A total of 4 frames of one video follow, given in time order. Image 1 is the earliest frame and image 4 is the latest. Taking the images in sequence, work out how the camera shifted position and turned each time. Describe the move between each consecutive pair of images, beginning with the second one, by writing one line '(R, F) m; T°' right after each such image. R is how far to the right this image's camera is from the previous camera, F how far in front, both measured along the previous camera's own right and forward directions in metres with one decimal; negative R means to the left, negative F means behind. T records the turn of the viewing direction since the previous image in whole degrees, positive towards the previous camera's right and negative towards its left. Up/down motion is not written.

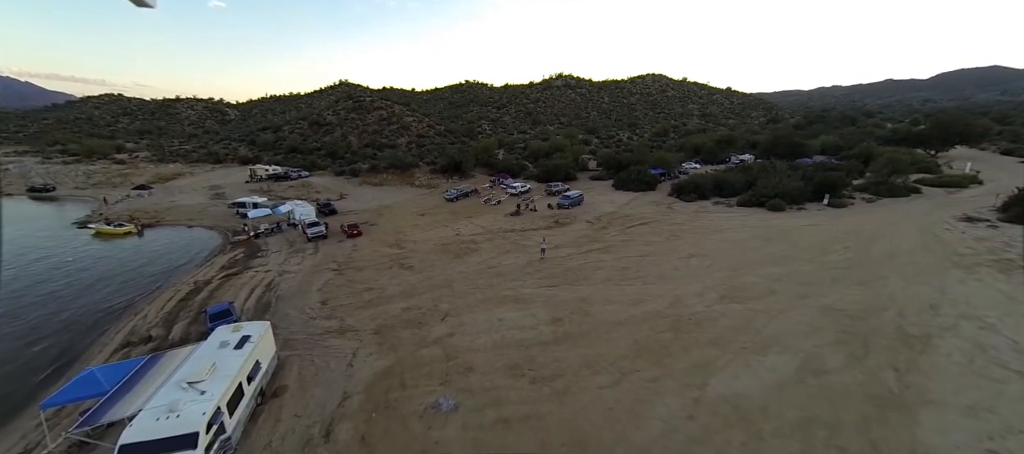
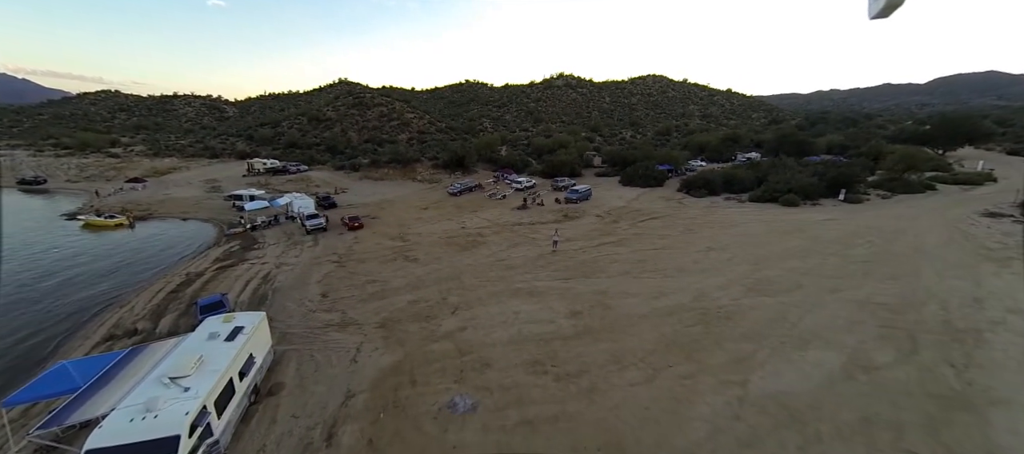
(-0.7, +1.0) m; 0°
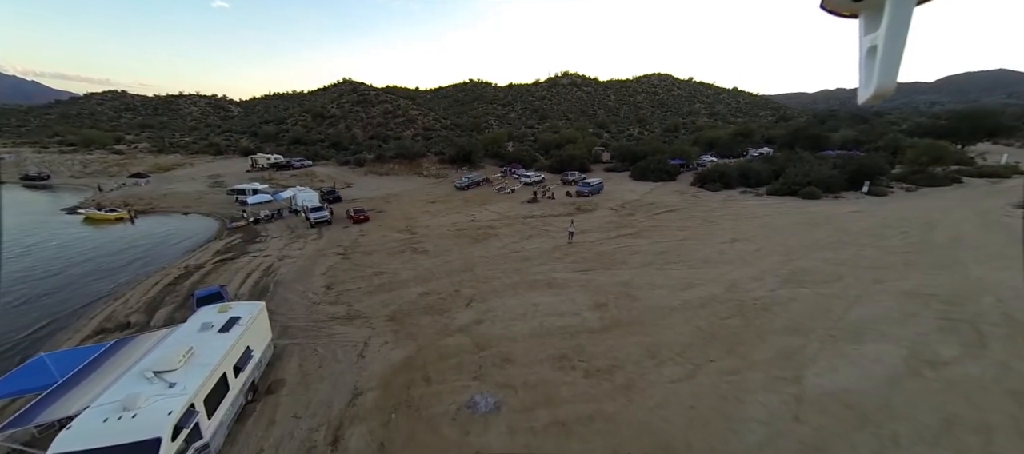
(-0.6, +1.0) m; -1°
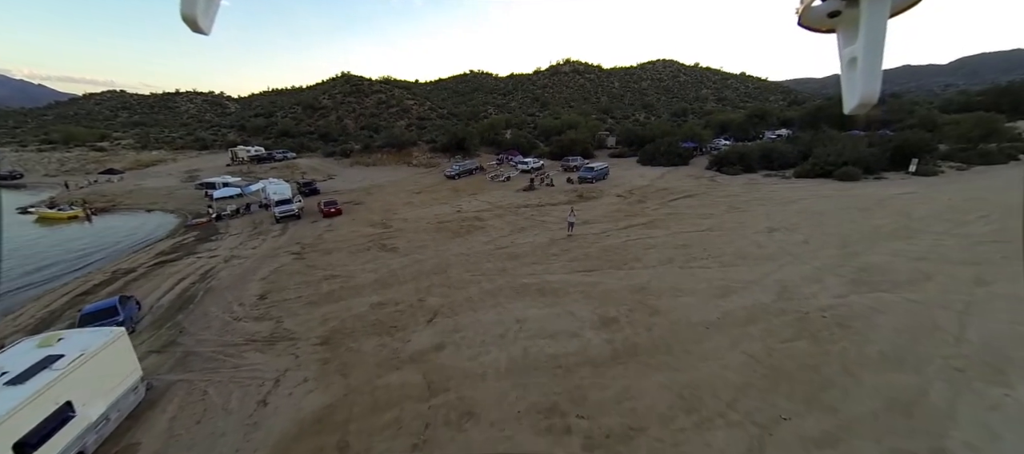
(+0.9, +3.1) m; -1°
